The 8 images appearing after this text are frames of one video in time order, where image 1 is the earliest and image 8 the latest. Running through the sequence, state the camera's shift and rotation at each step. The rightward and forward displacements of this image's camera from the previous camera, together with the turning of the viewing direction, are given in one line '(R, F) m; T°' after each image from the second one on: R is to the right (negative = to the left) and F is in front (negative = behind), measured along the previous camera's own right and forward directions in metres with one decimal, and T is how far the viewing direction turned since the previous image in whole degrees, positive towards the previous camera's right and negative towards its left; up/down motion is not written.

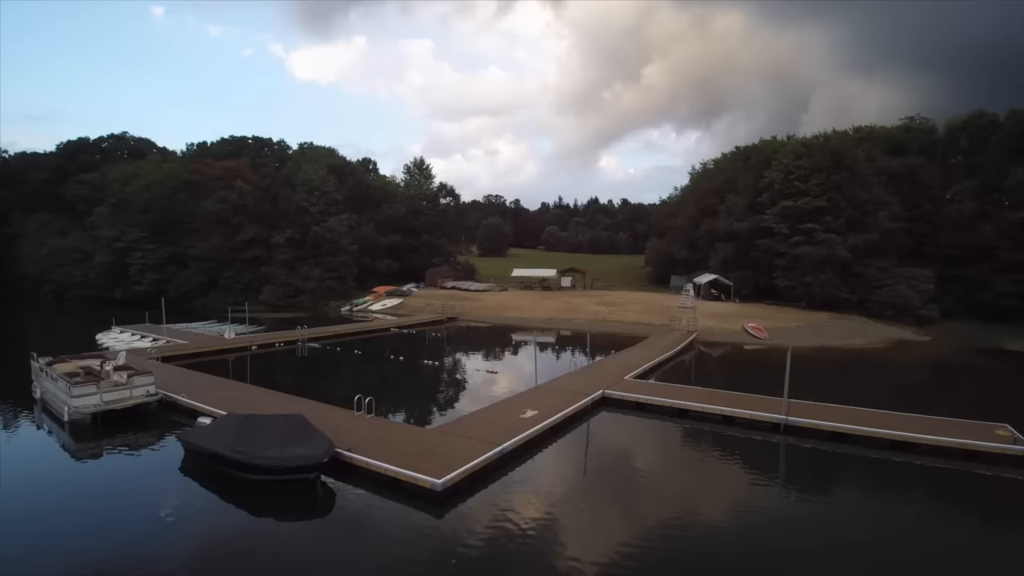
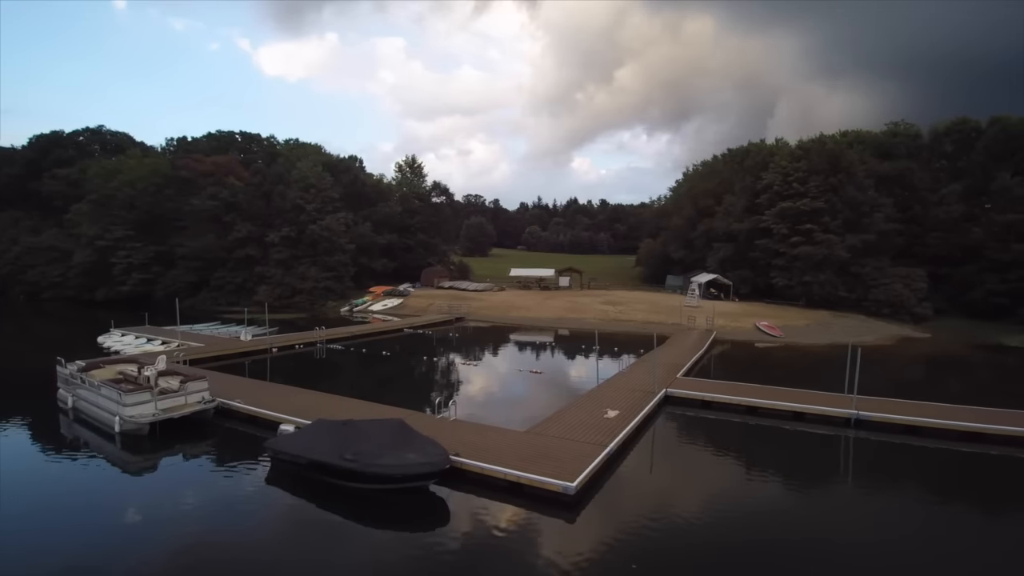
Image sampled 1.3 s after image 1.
(-3.2, +0.4) m; +3°
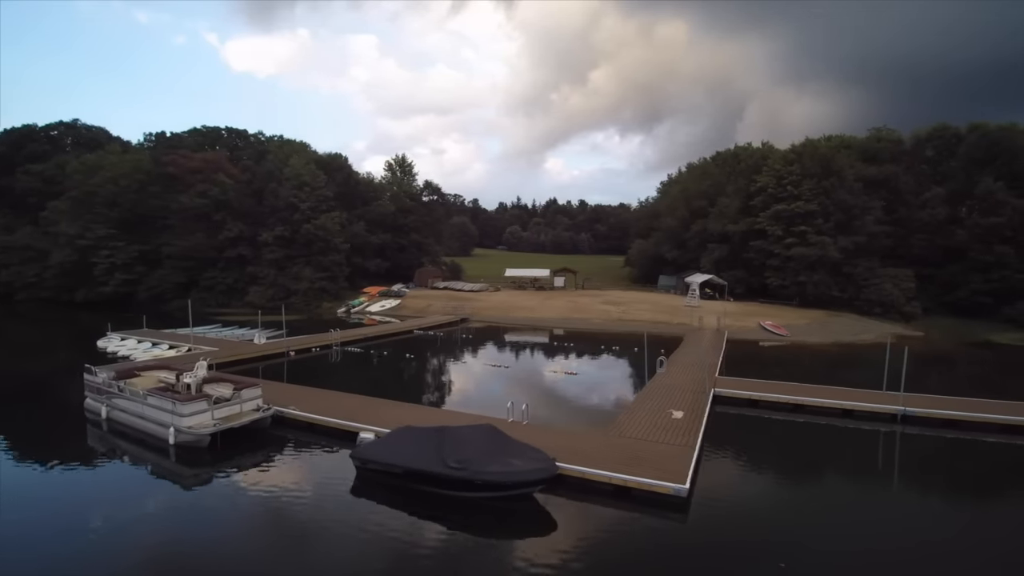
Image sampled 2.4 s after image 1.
(-2.8, +0.3) m; +3°
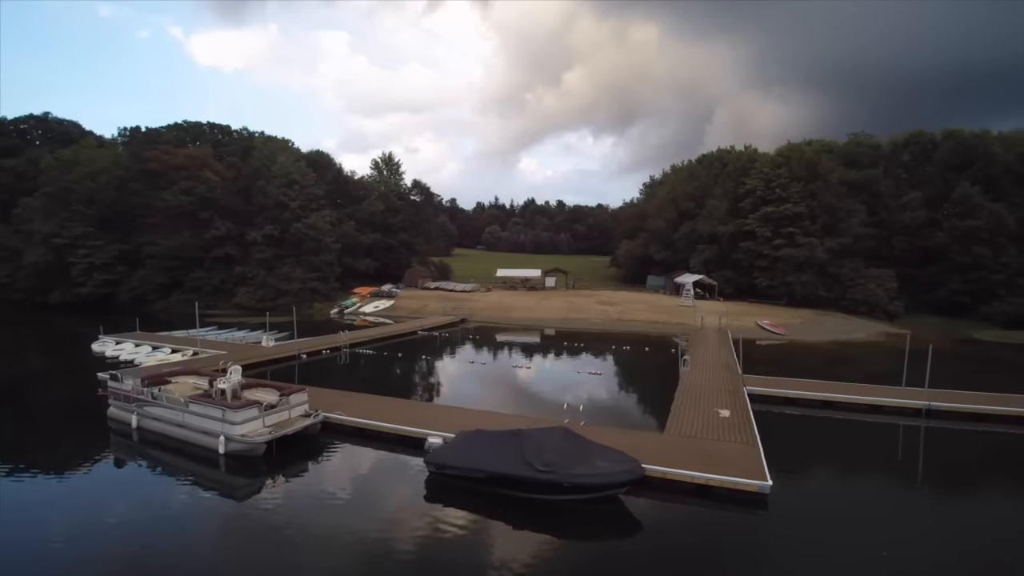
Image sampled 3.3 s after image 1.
(-2.3, +0.2) m; +3°
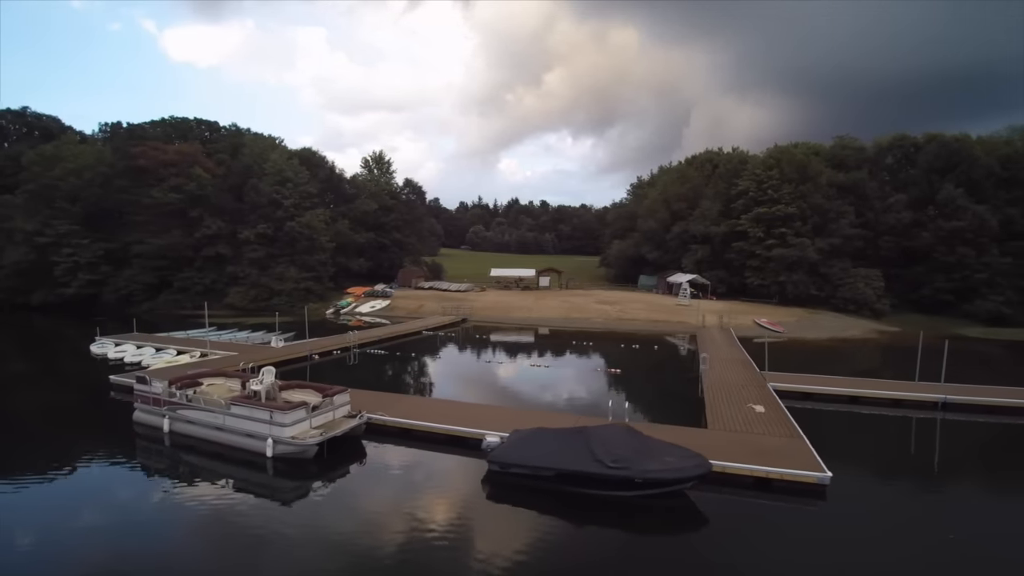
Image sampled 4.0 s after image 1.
(-1.9, +0.1) m; +2°
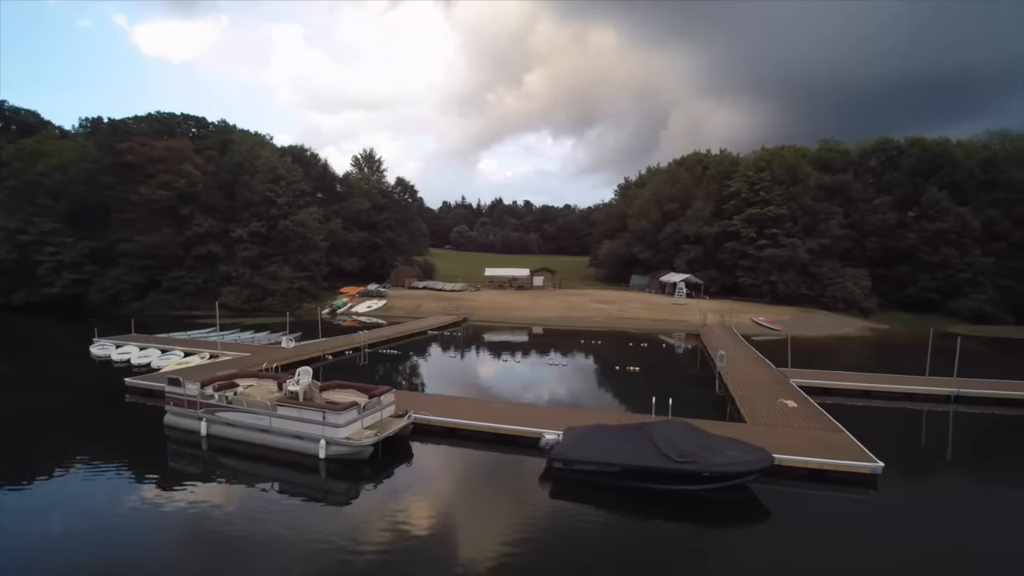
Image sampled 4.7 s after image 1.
(-1.9, +0.1) m; +2°
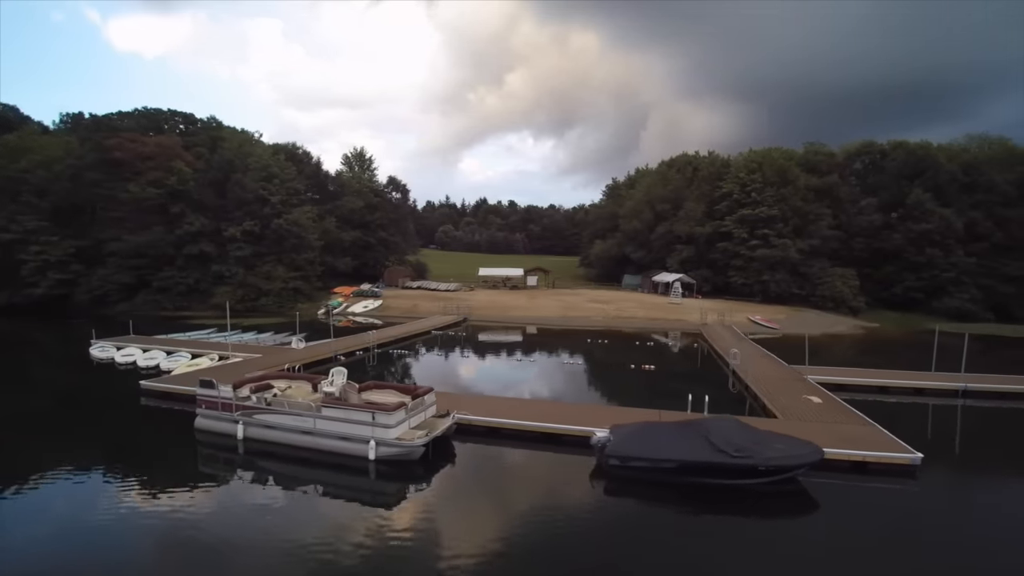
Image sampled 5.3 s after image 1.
(-1.7, 0.0) m; +2°
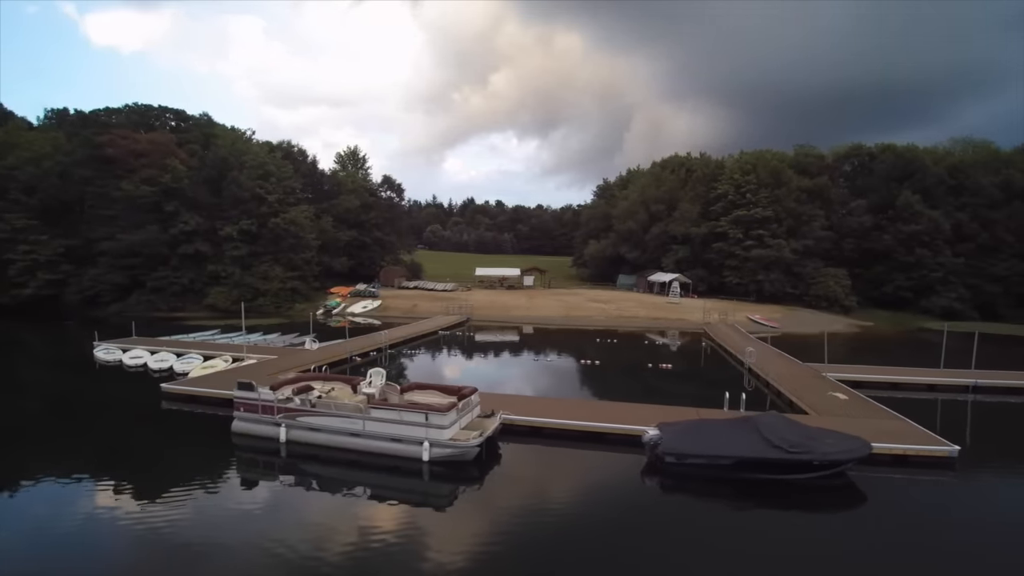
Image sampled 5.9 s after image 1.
(-1.7, 0.0) m; +2°
